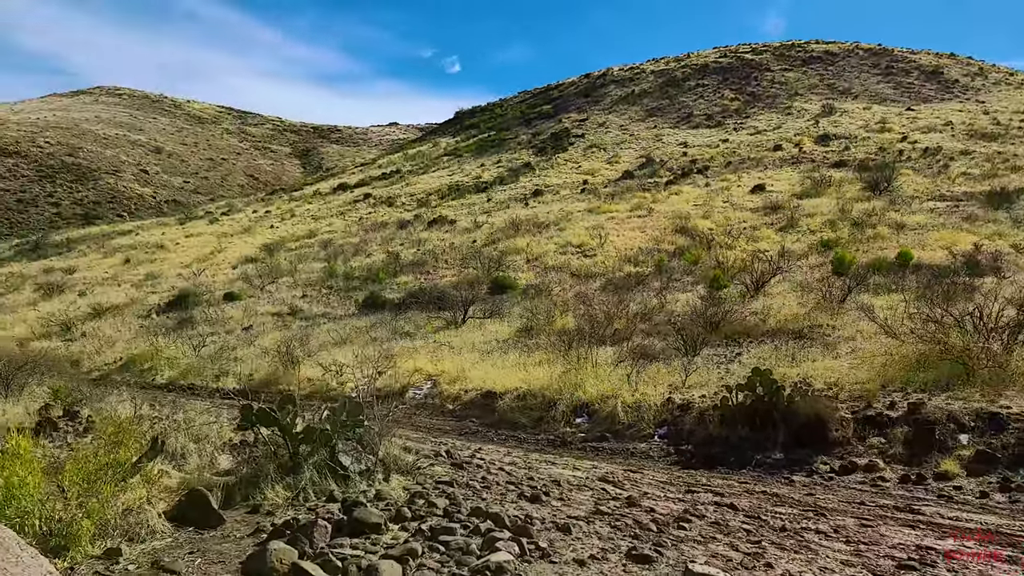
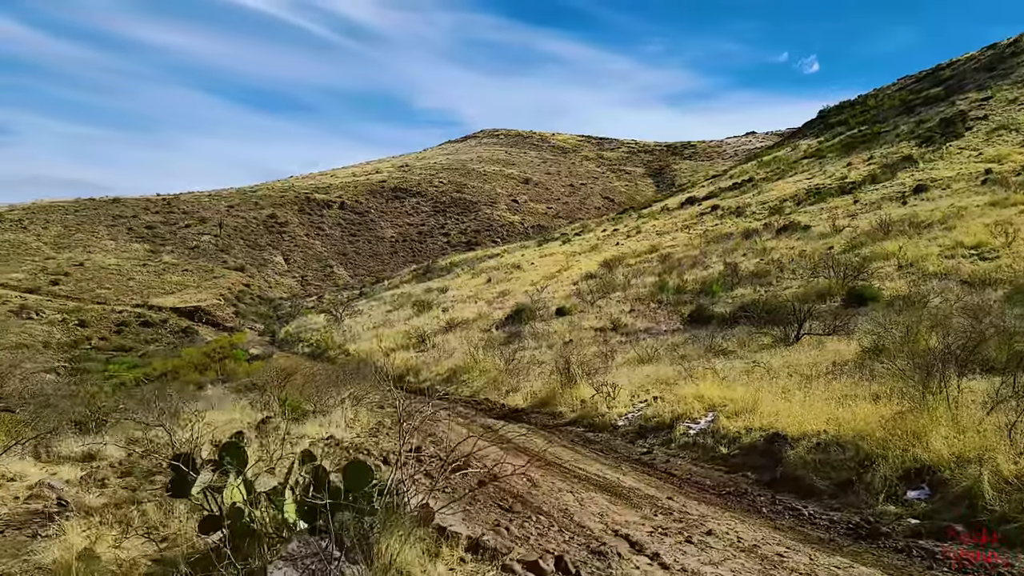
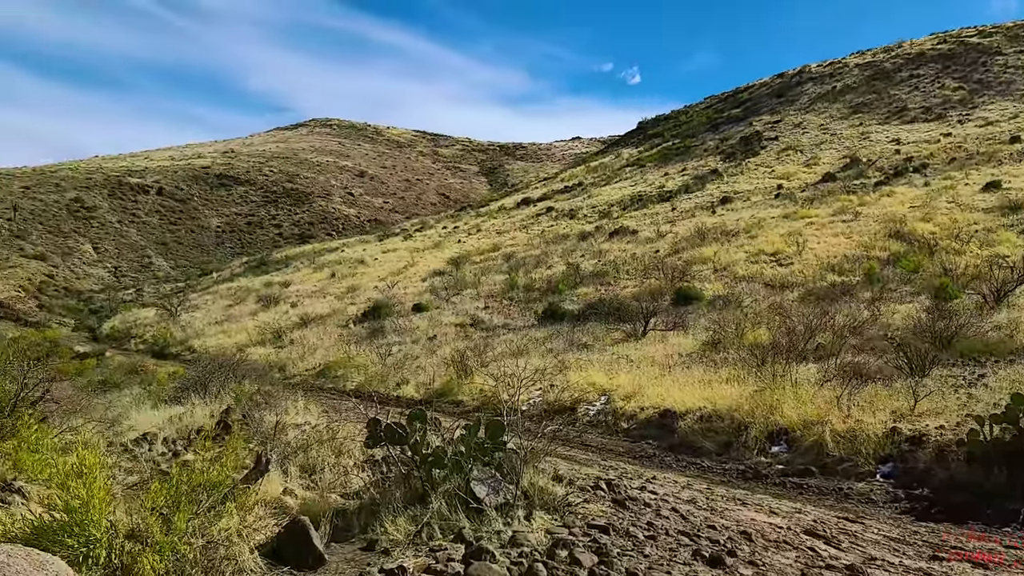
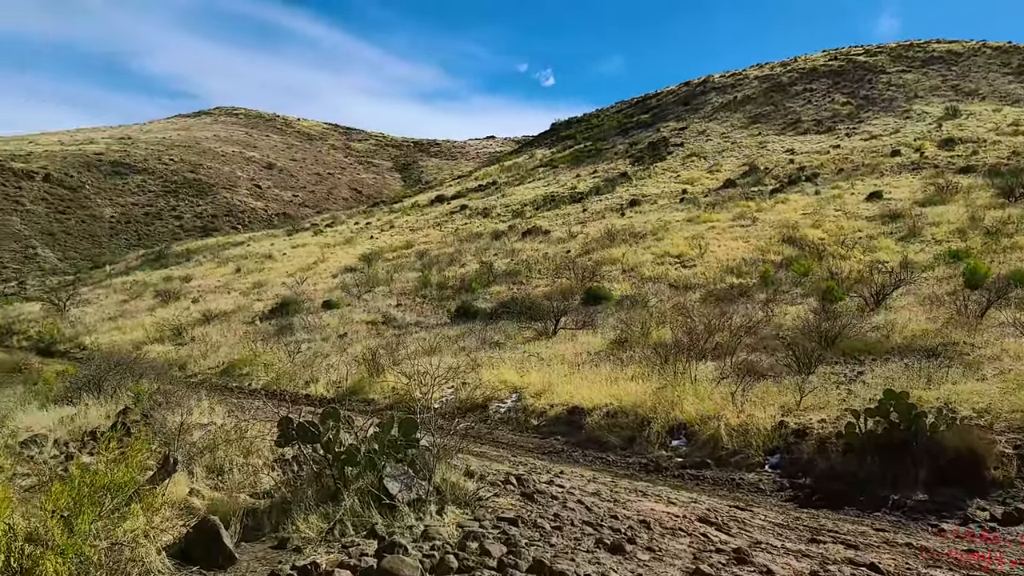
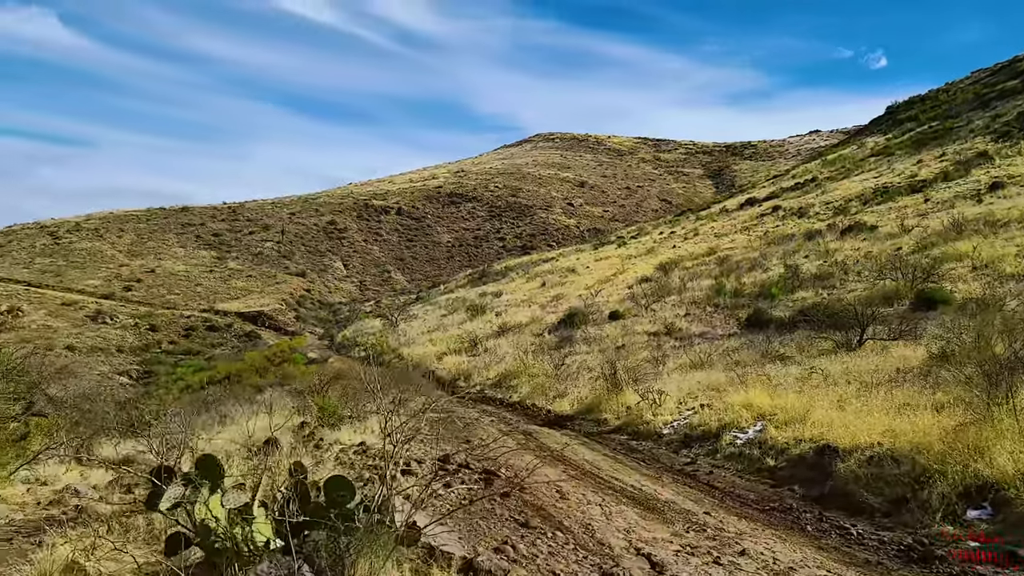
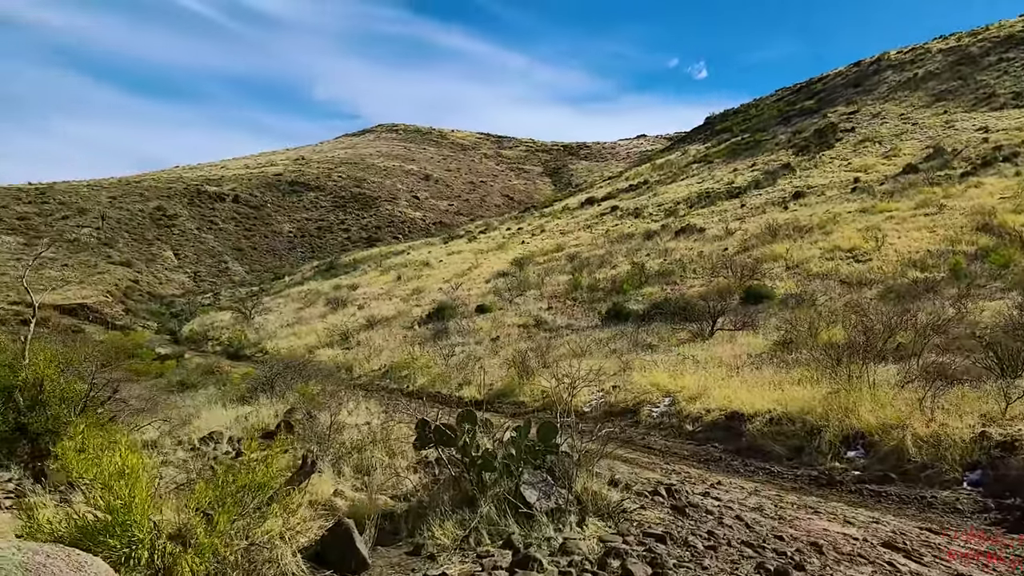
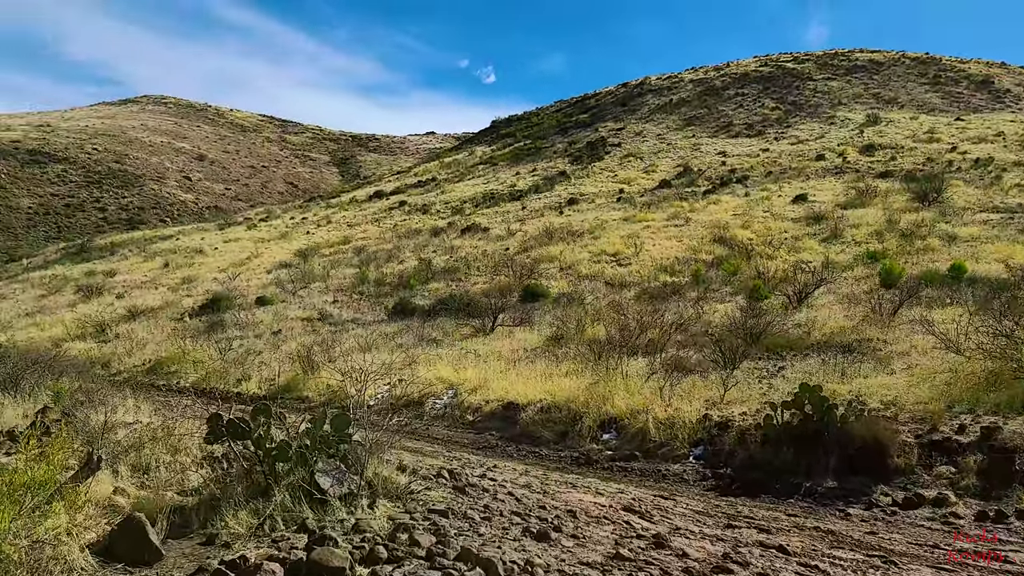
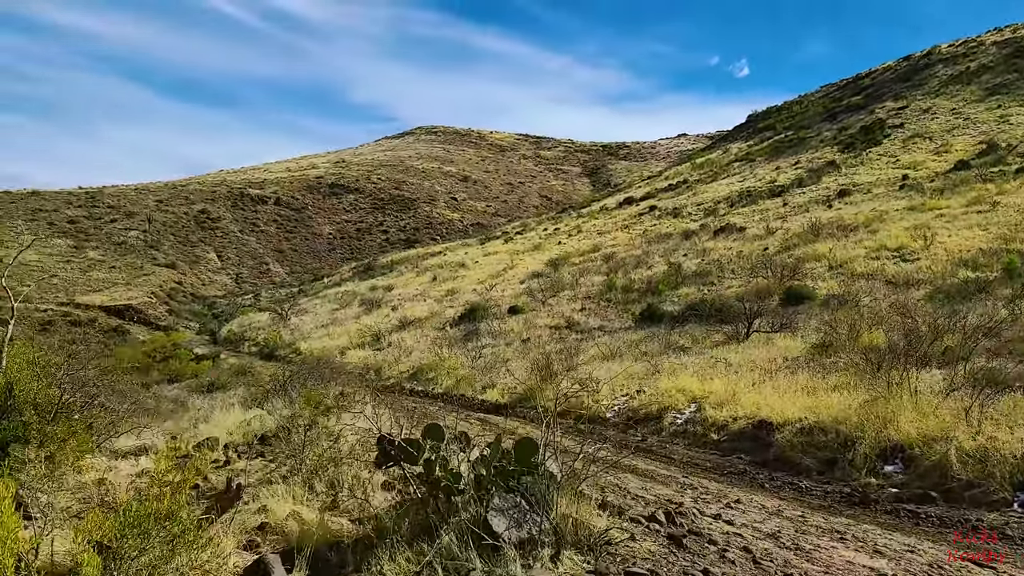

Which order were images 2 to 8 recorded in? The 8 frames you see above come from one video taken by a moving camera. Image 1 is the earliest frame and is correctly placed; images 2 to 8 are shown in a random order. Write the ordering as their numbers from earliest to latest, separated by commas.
7, 4, 3, 6, 8, 2, 5
